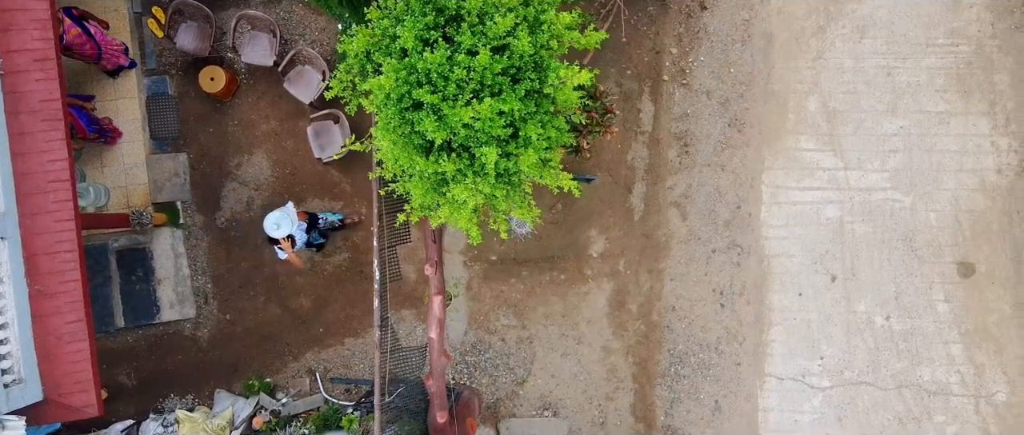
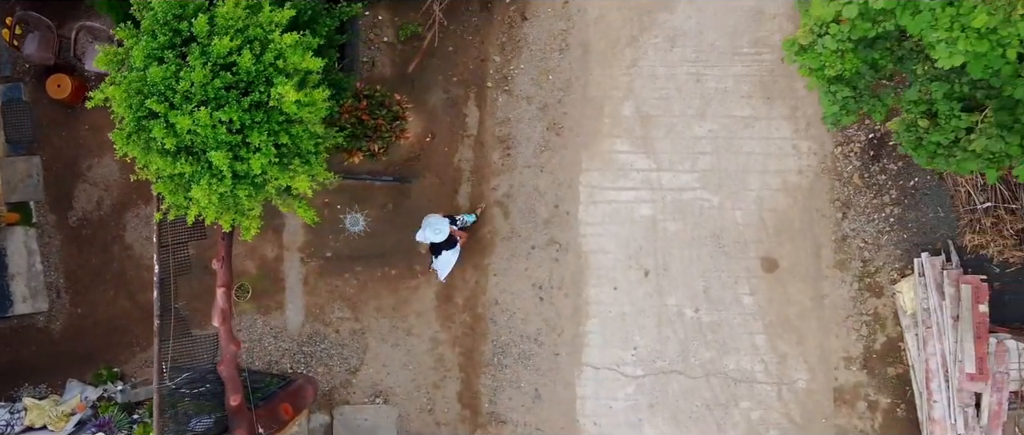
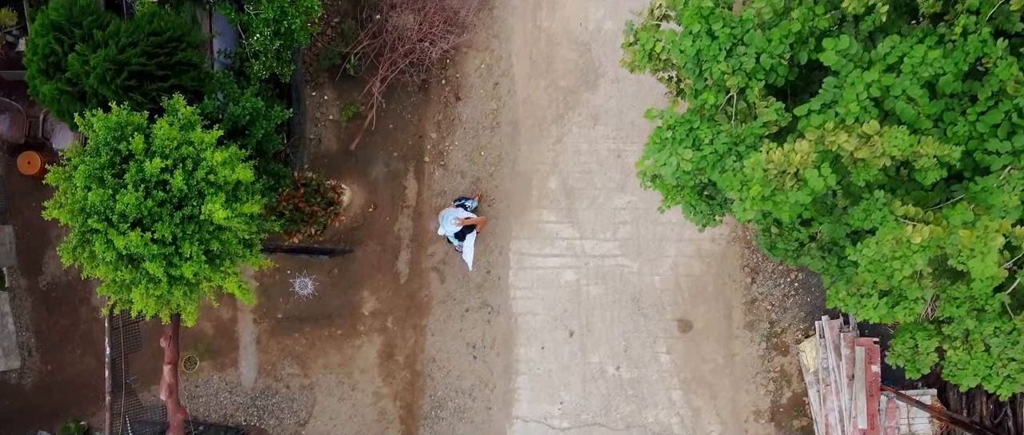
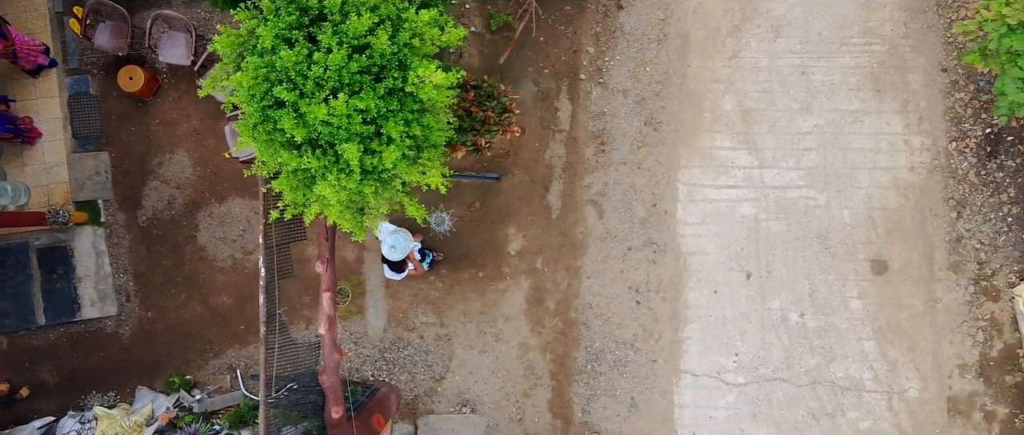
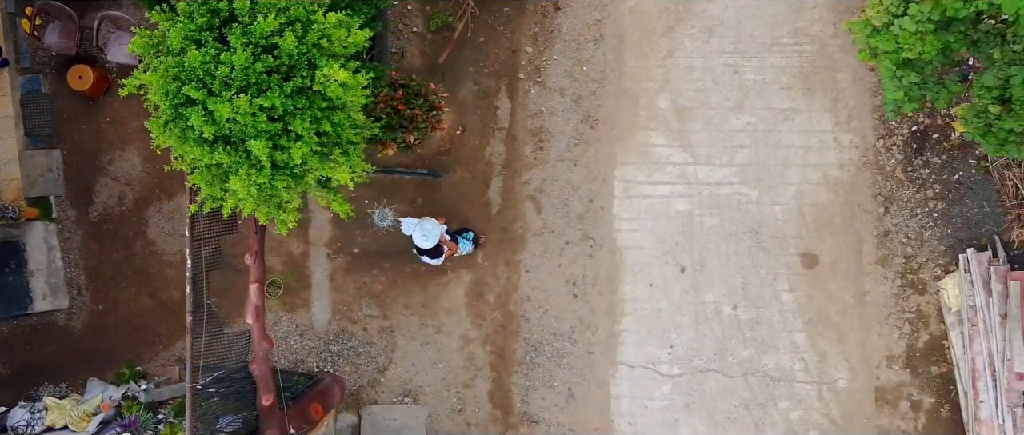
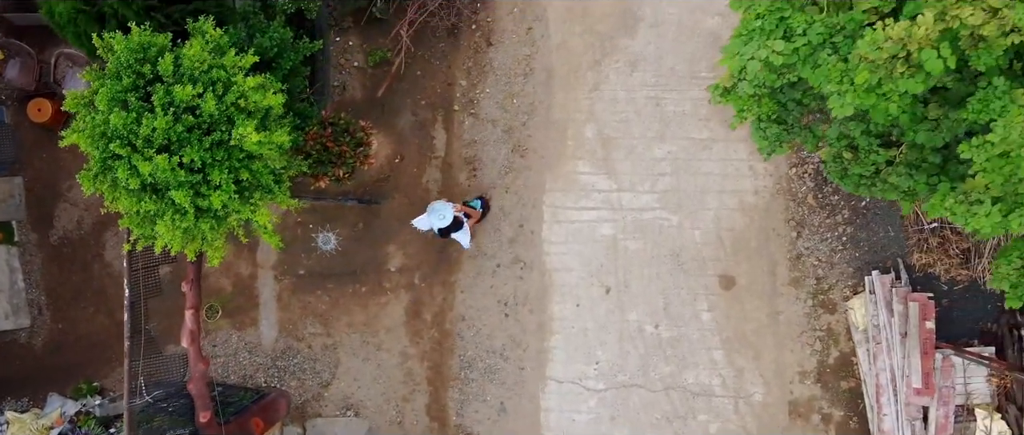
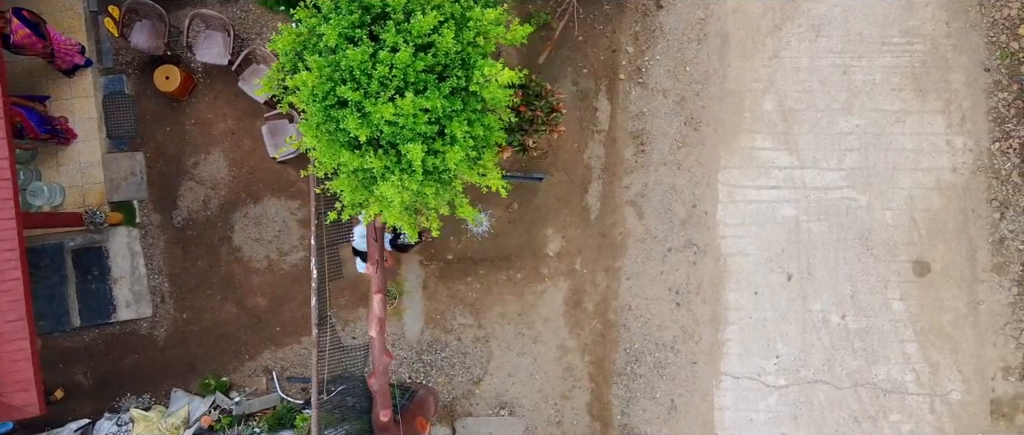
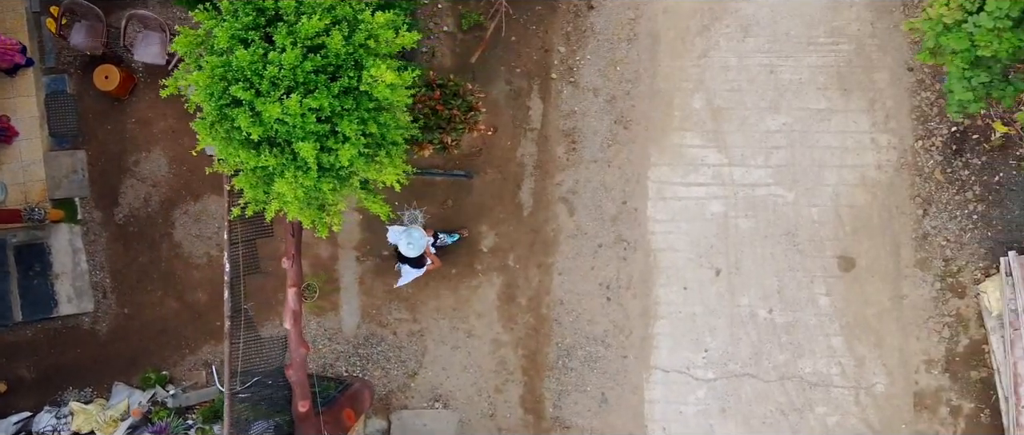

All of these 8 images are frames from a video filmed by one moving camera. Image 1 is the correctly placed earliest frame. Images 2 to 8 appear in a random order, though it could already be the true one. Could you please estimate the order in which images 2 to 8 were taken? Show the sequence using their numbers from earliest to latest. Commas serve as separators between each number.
7, 4, 8, 5, 2, 6, 3
